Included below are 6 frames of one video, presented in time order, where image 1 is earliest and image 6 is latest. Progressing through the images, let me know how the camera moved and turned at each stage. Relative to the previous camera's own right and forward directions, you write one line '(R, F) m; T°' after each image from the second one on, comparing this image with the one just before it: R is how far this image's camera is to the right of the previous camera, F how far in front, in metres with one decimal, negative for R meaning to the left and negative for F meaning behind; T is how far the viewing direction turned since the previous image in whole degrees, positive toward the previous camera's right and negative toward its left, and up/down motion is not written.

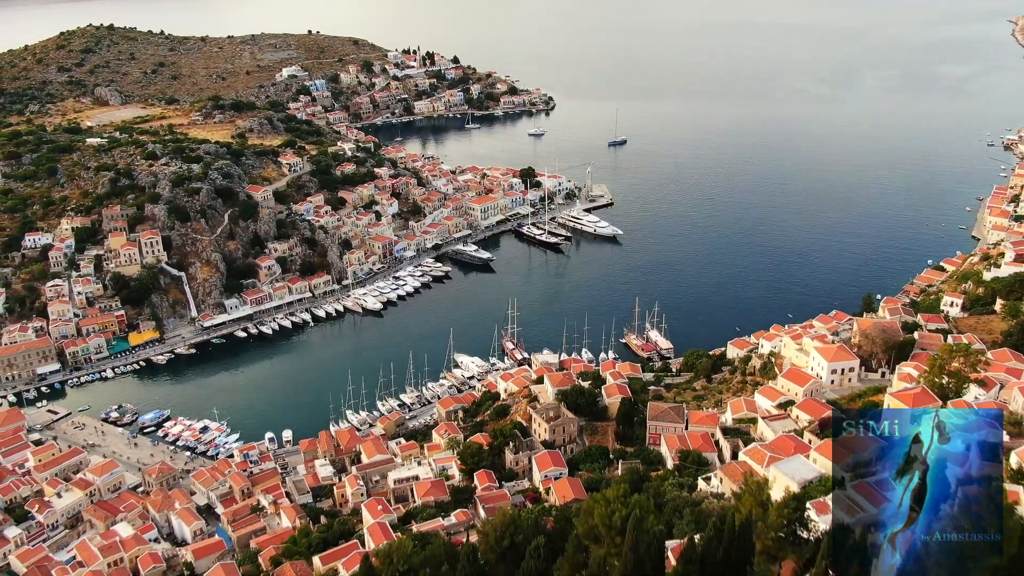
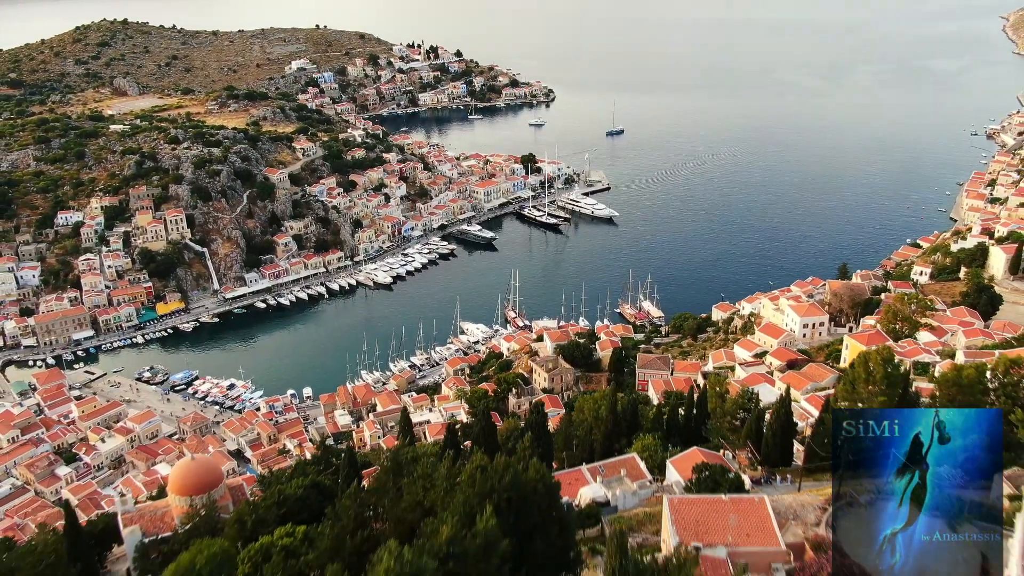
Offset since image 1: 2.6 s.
(-0.1, -2.7) m; 0°
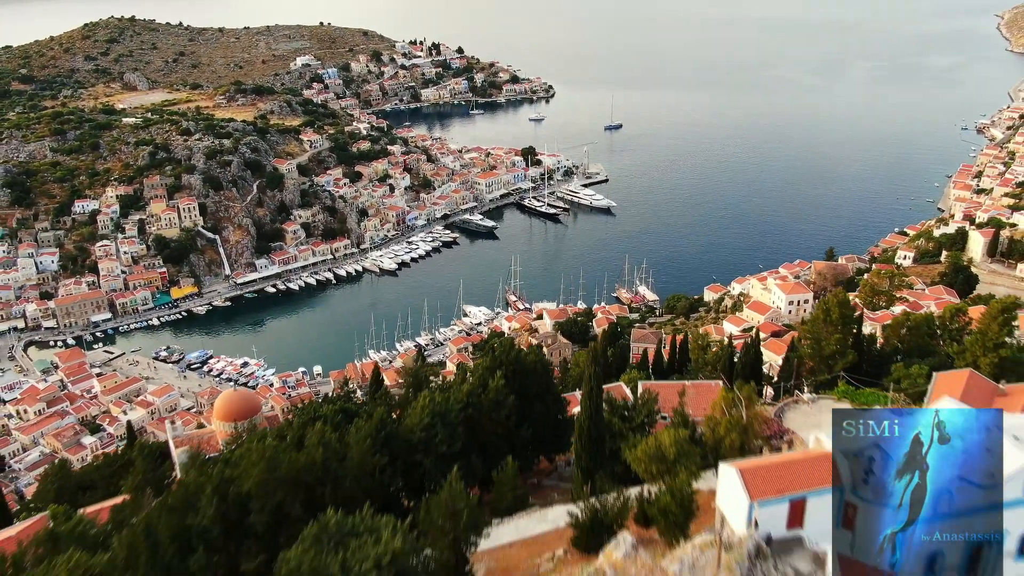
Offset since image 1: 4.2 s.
(0.0, -1.6) m; 0°
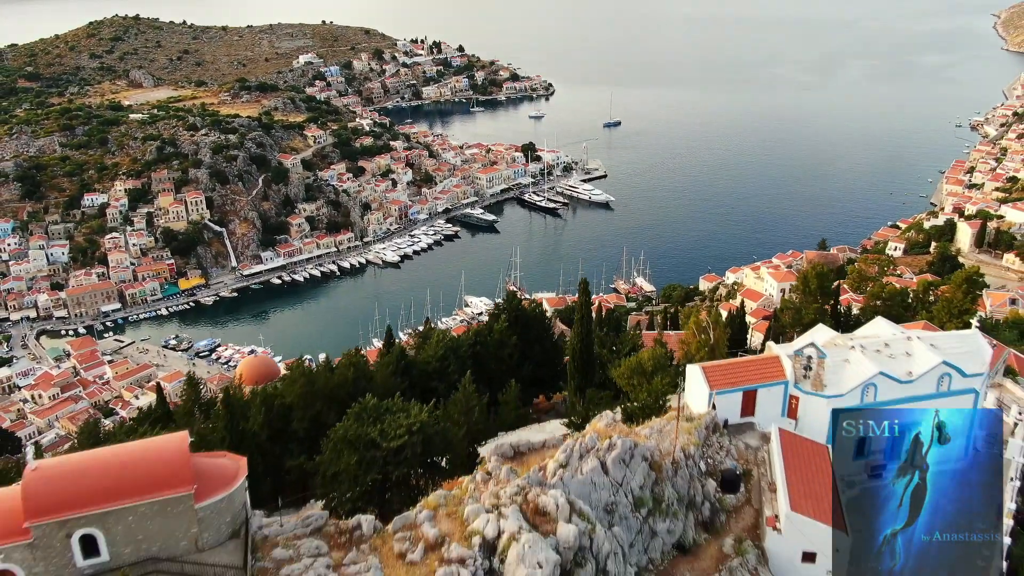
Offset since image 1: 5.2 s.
(0.0, -1.0) m; 0°
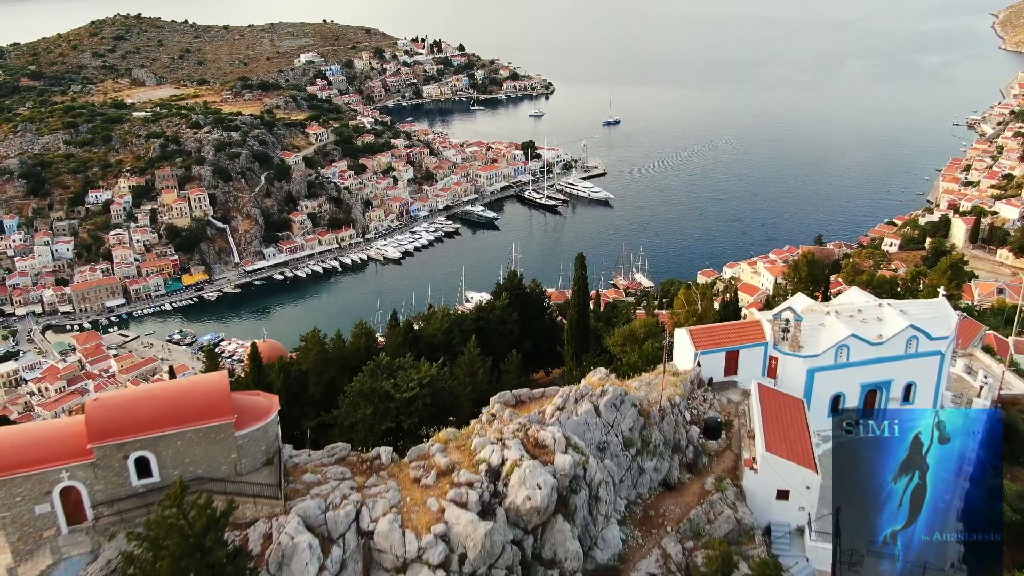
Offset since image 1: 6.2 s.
(0.0, -0.5) m; 0°
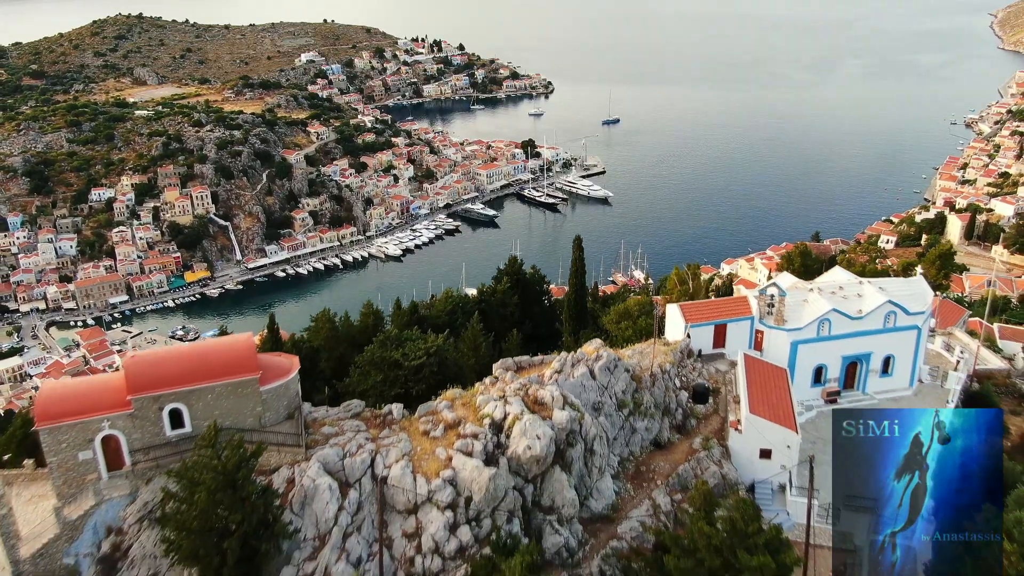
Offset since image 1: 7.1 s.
(0.0, -0.4) m; 0°
